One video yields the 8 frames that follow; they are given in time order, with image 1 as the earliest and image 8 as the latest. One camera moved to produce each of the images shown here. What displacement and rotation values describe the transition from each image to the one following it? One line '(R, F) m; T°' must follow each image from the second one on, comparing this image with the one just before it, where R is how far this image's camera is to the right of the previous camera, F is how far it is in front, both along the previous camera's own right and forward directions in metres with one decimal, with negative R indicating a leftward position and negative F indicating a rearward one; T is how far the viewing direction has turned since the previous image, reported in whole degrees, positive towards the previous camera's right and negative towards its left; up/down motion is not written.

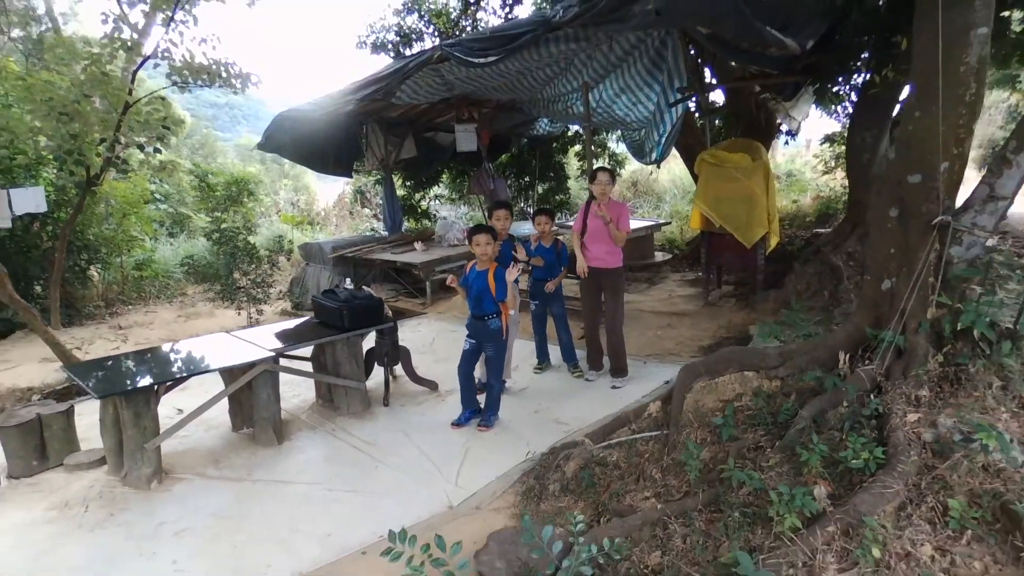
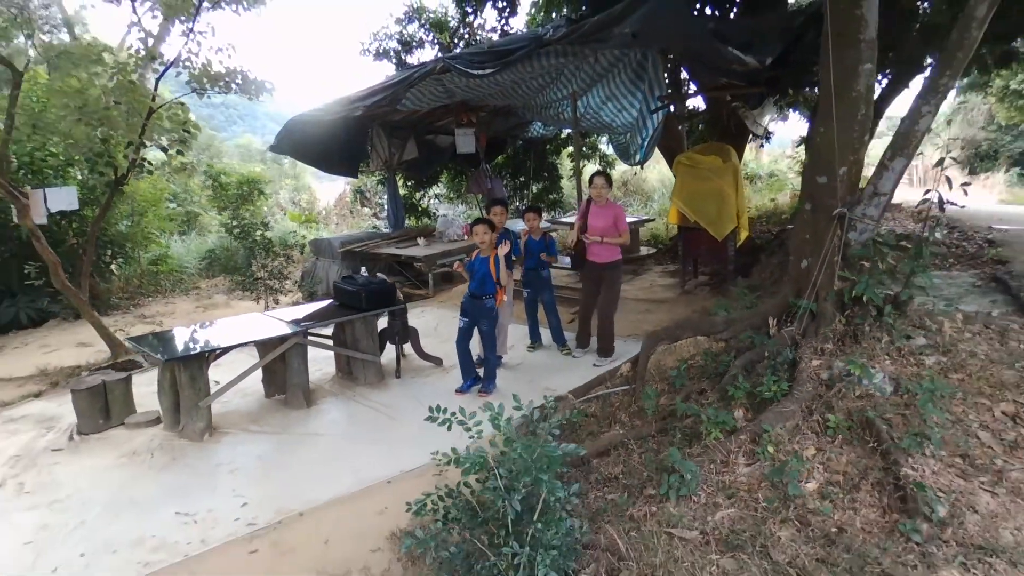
(0.0, -0.5) m; 0°
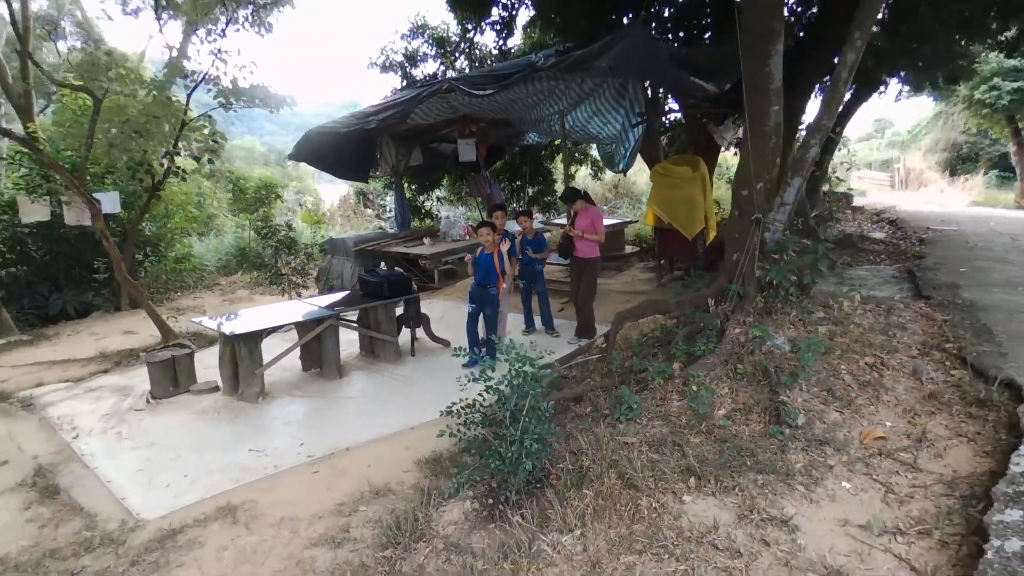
(0.0, -0.8) m; 0°
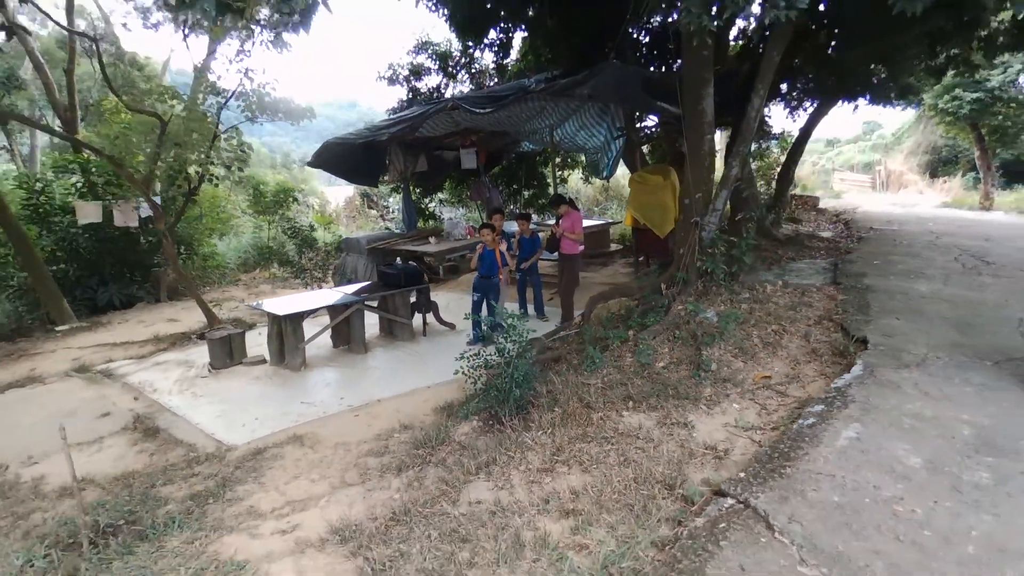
(0.0, -1.0) m; 0°
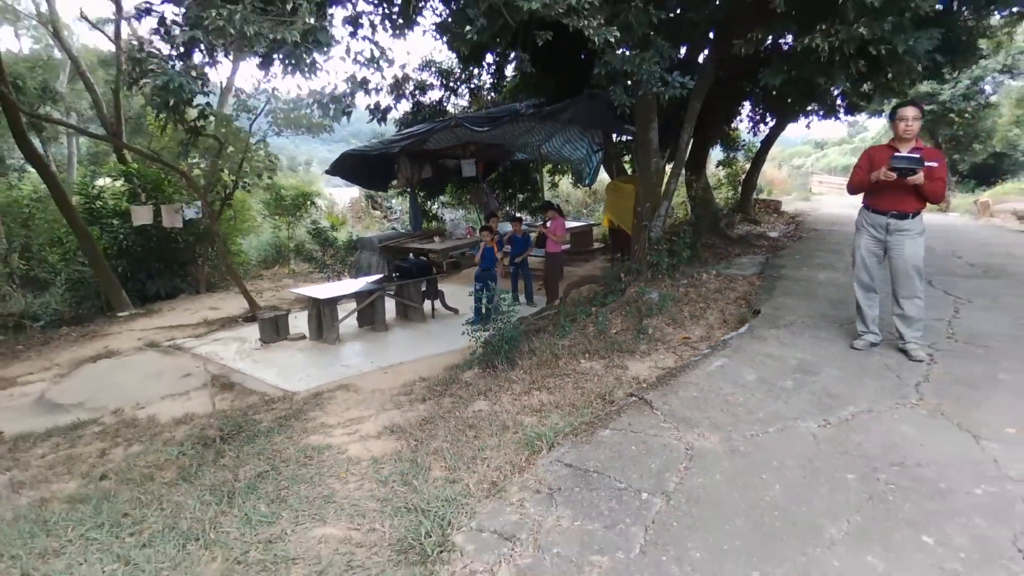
(0.0, -1.3) m; 0°
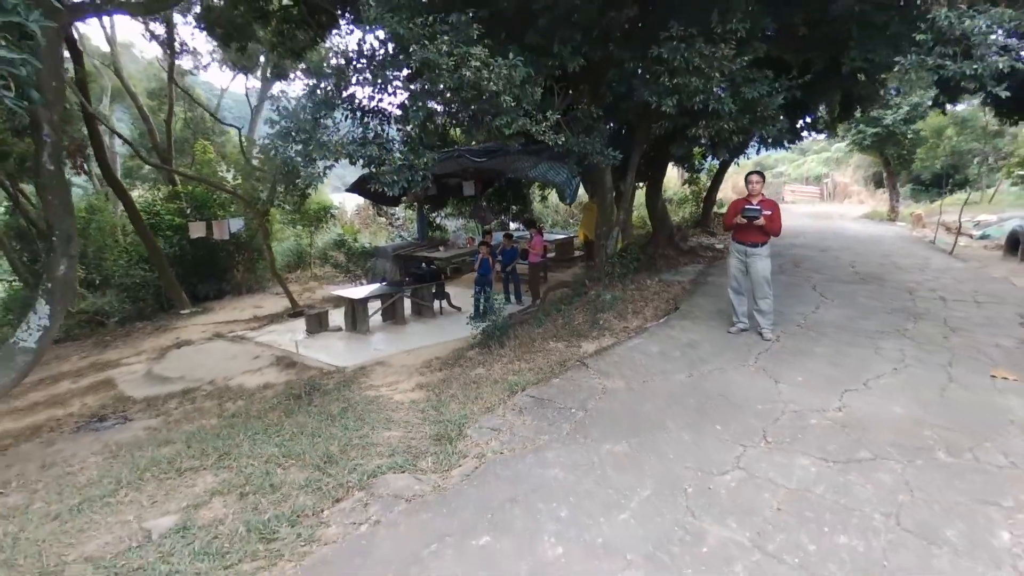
(+0.1, -1.8) m; 0°
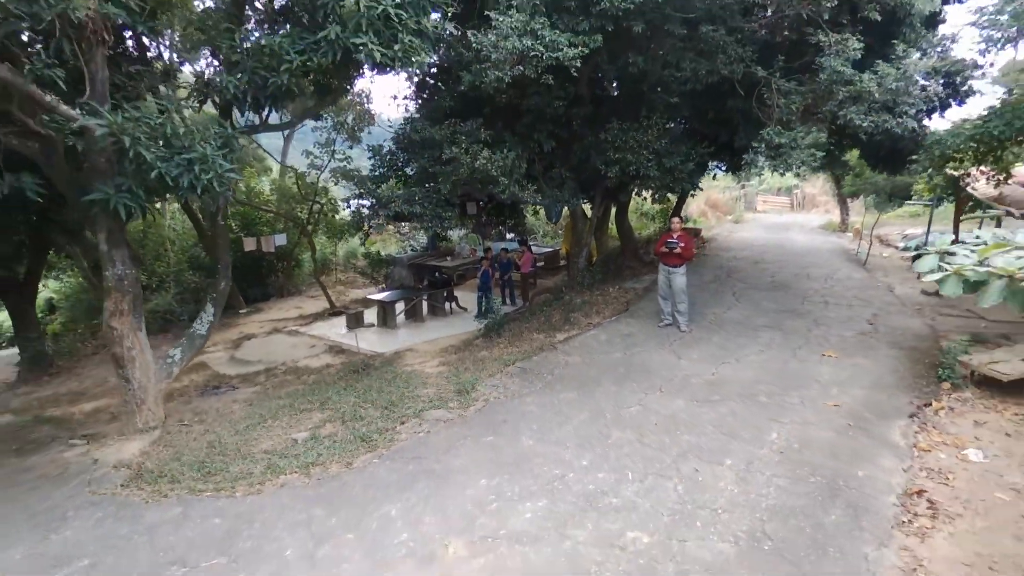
(0.0, -2.4) m; 0°
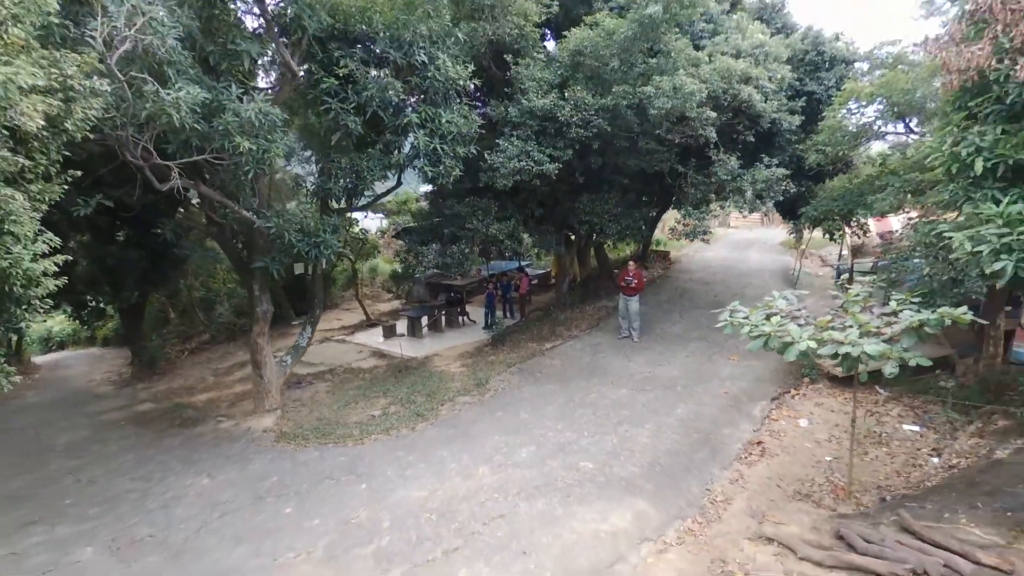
(-0.1, -3.1) m; 0°
